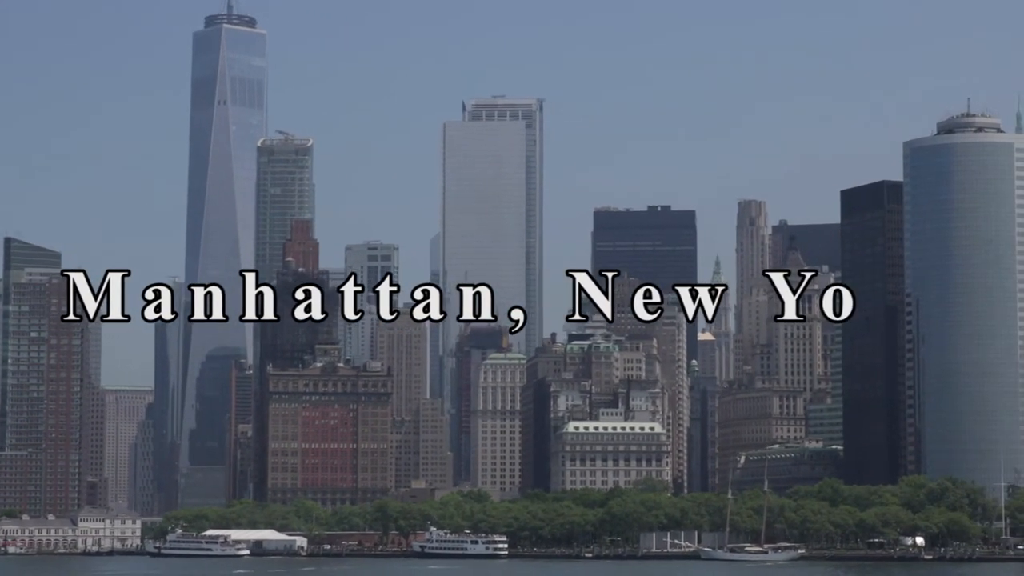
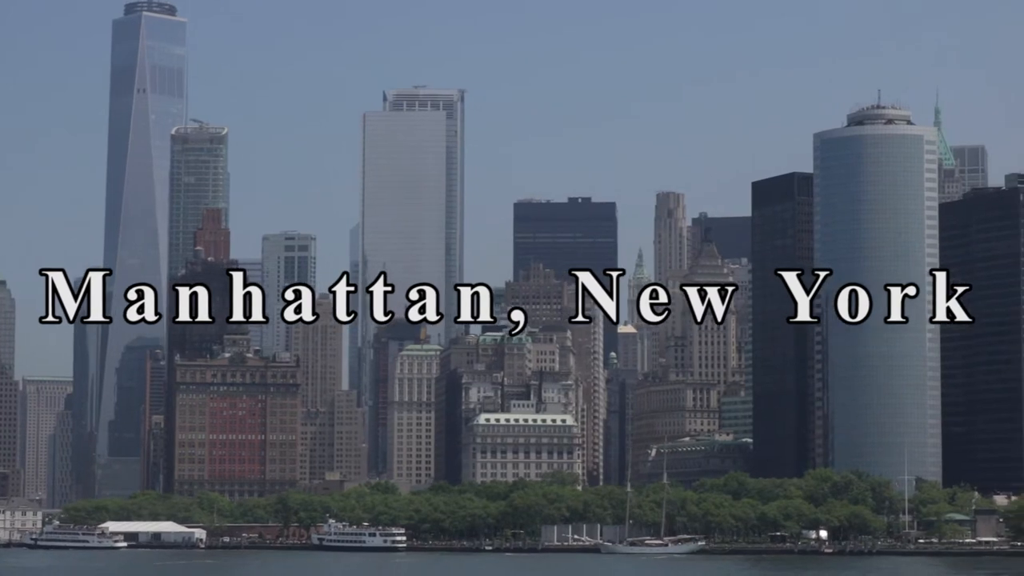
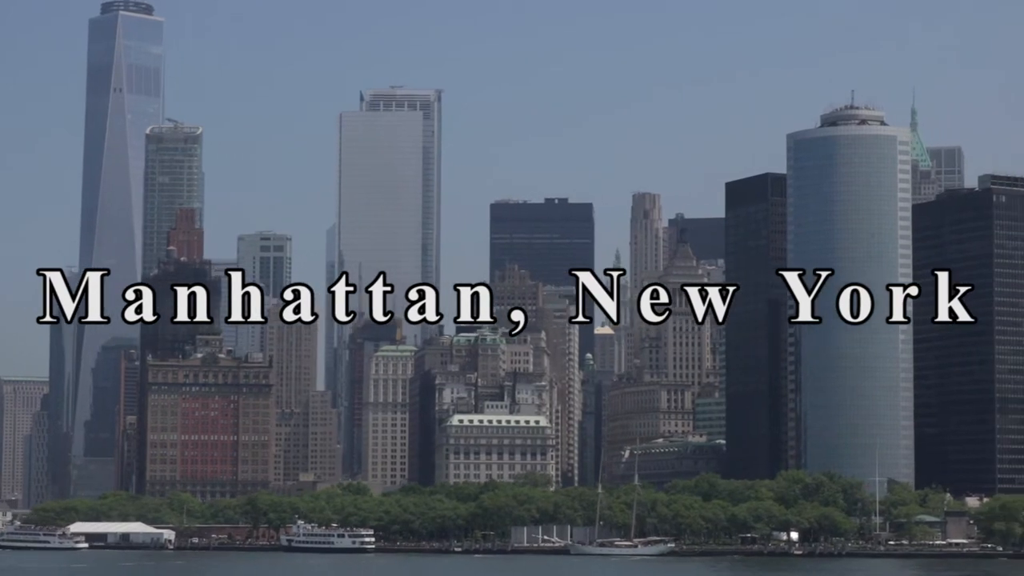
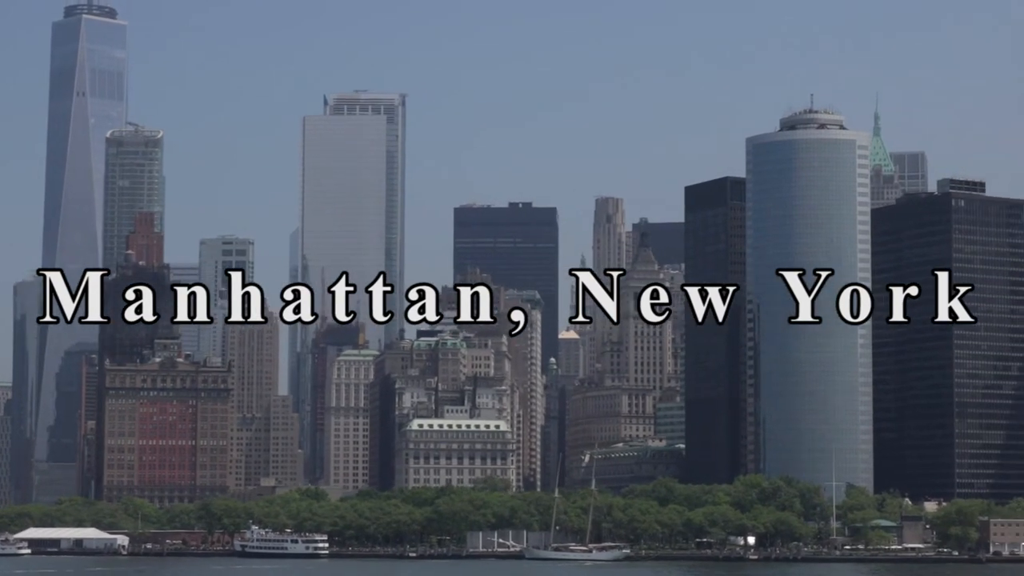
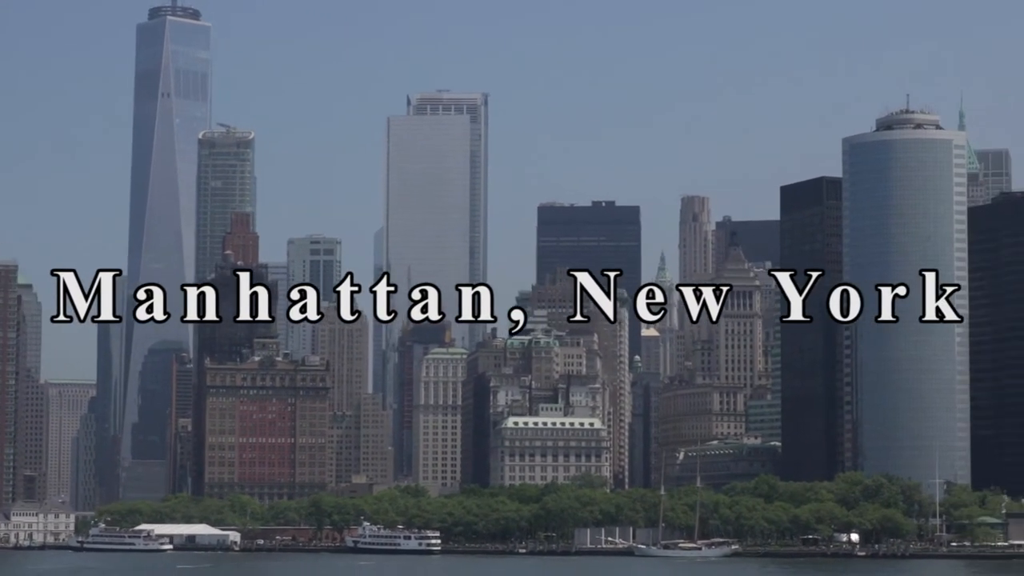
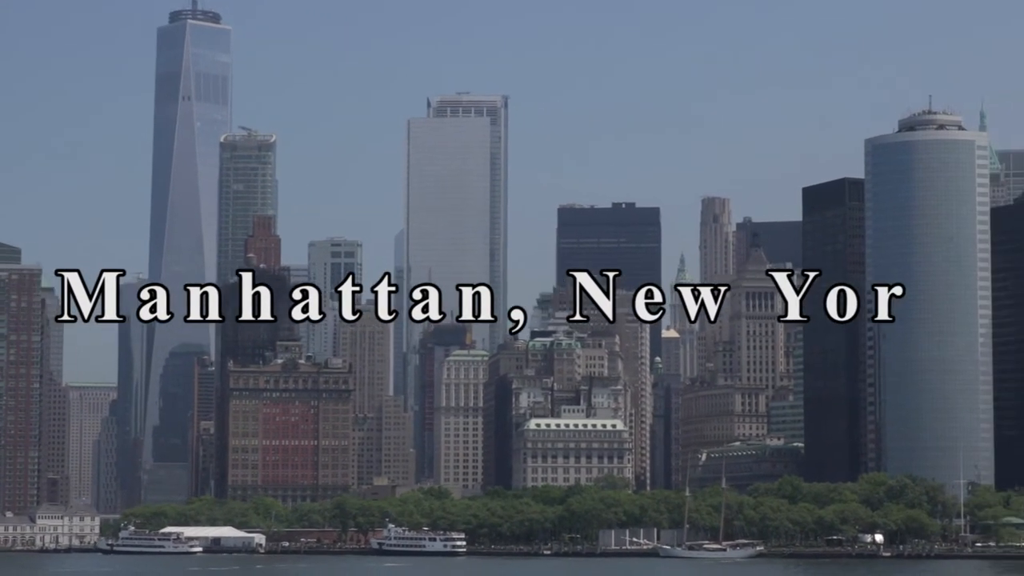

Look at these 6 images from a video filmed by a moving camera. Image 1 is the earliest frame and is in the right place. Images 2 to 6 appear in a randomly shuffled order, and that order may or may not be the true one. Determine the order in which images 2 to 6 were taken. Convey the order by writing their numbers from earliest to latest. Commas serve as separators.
6, 5, 2, 3, 4
